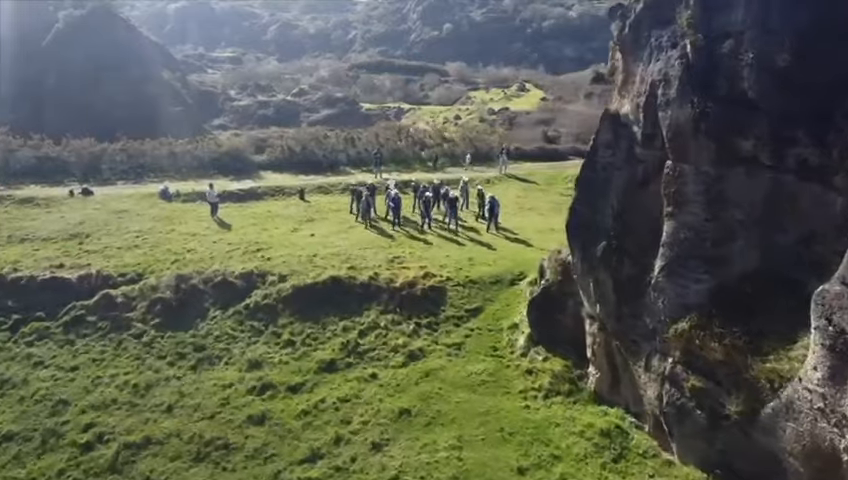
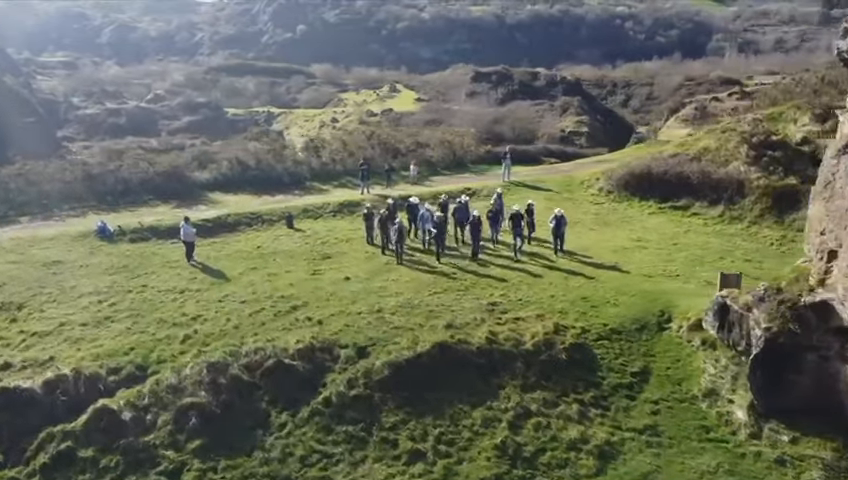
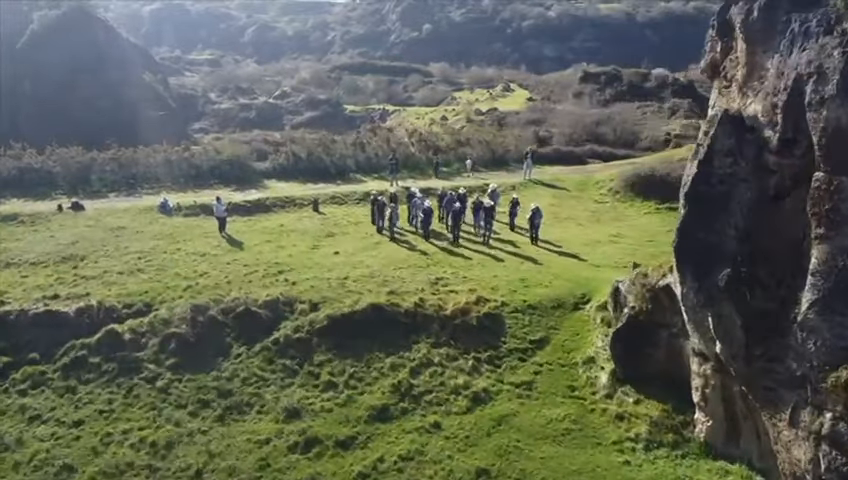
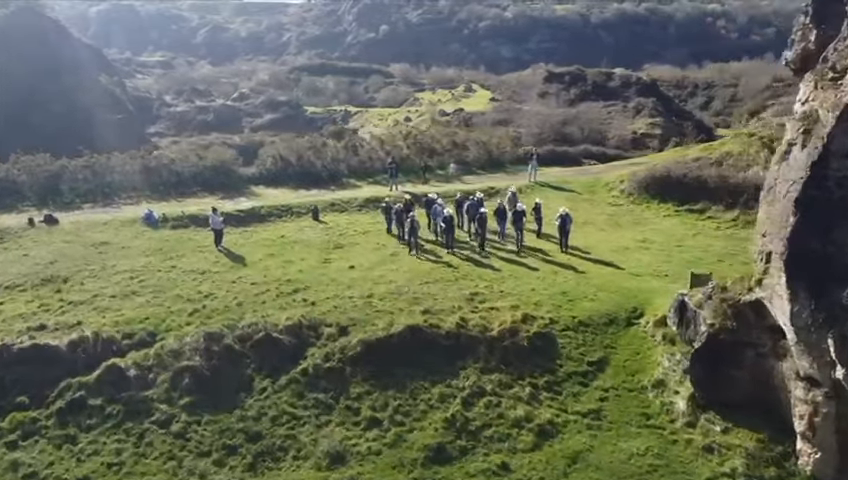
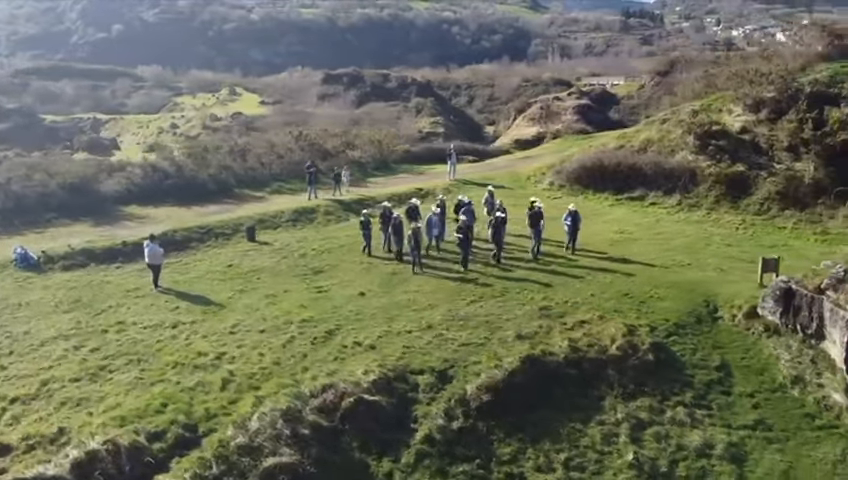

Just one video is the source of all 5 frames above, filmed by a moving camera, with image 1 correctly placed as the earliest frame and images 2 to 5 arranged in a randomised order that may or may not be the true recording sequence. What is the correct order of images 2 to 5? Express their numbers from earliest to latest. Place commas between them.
3, 4, 2, 5
